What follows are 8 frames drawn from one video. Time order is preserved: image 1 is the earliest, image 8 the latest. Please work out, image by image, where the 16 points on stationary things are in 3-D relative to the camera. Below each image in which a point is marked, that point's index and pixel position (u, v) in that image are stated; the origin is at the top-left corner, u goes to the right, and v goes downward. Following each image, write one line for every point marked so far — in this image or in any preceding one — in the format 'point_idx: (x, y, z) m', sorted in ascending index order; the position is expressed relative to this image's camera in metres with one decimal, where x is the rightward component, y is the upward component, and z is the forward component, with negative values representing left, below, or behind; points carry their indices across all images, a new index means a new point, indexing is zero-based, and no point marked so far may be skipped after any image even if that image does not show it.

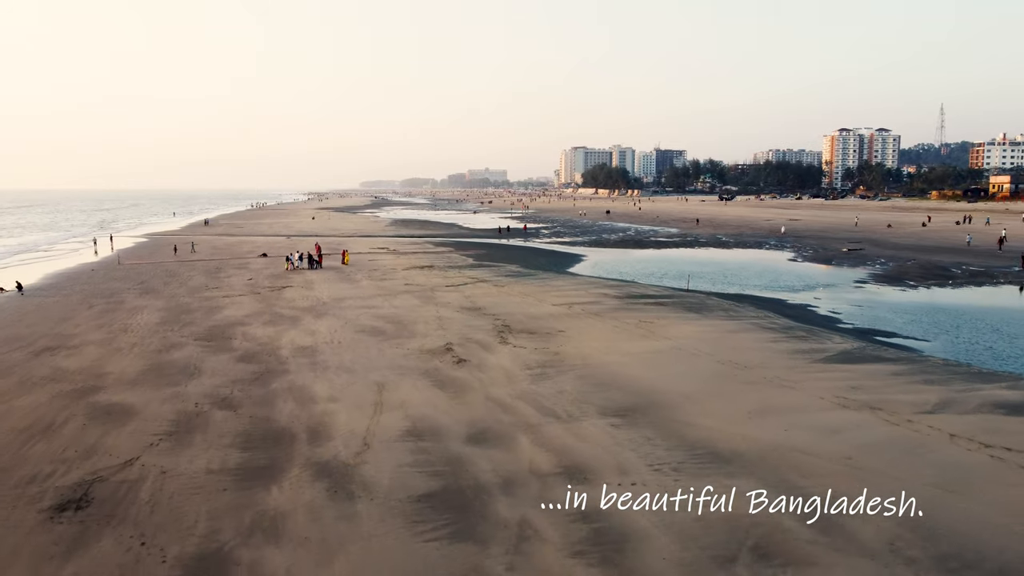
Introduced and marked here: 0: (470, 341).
0: (-1.2, -1.5, +18.5) m
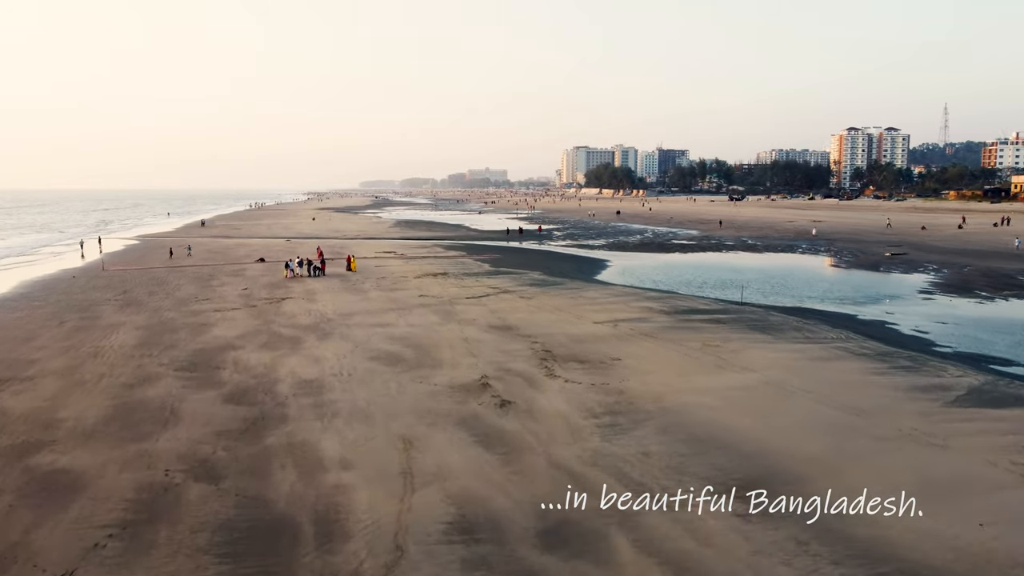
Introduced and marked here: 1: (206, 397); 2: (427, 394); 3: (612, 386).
0: (-0.1, -2.0, +15.2) m
1: (-6.6, -2.4, +13.9) m
2: (-1.8, -2.3, +13.7) m
3: (+2.2, -2.2, +14.0) m
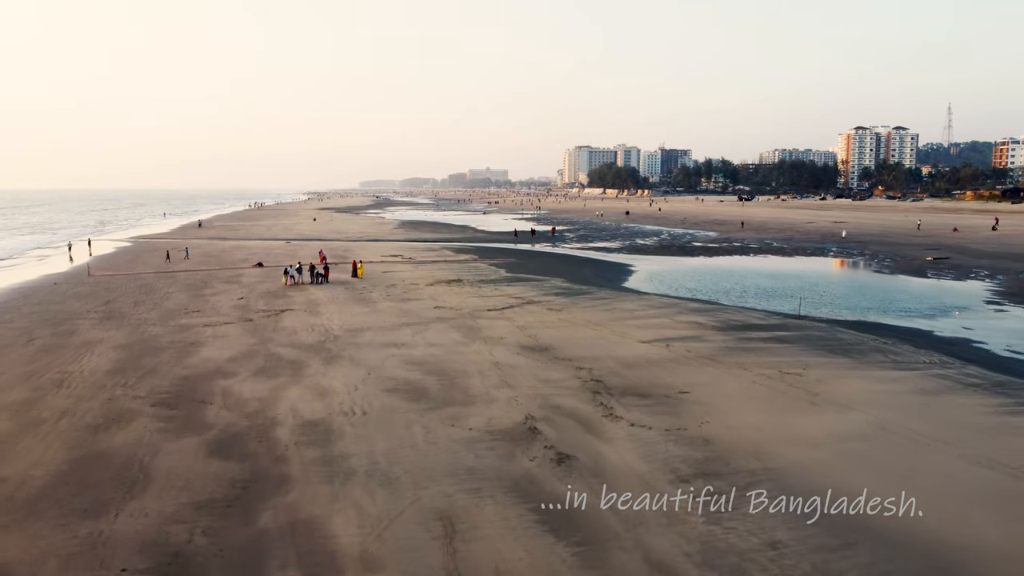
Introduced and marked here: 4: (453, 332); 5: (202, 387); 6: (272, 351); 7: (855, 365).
0: (+0.9, -2.4, +12.5) m
1: (-5.6, -2.8, +11.1) m
2: (-0.8, -2.7, +11.0) m
3: (+3.2, -2.6, +11.2) m
4: (-1.8, -1.3, +19.3) m
5: (-7.1, -2.2, +14.6) m
6: (-6.6, -1.7, +17.5) m
7: (+8.4, -1.9, +15.7) m
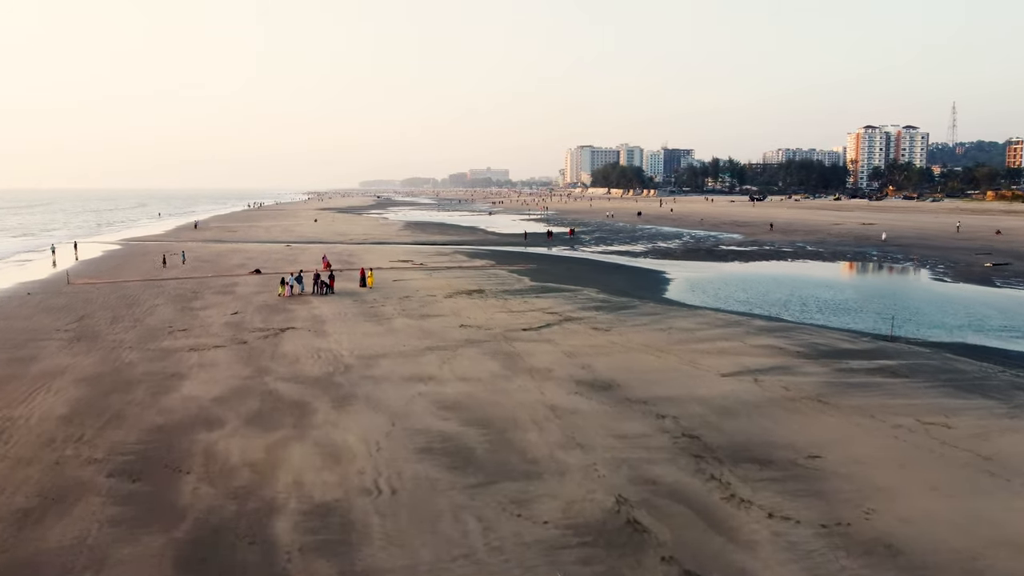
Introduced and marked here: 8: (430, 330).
0: (+2.1, -2.9, +9.2) m
1: (-4.4, -3.2, +7.8) m
2: (+0.3, -3.1, +7.6) m
3: (+4.4, -3.0, +7.9) m
4: (-0.6, -1.8, +16.0) m
5: (-5.9, -2.7, +11.3) m
6: (-5.4, -2.2, +14.2) m
7: (+9.6, -2.4, +12.4) m
8: (-2.5, -1.3, +19.5) m
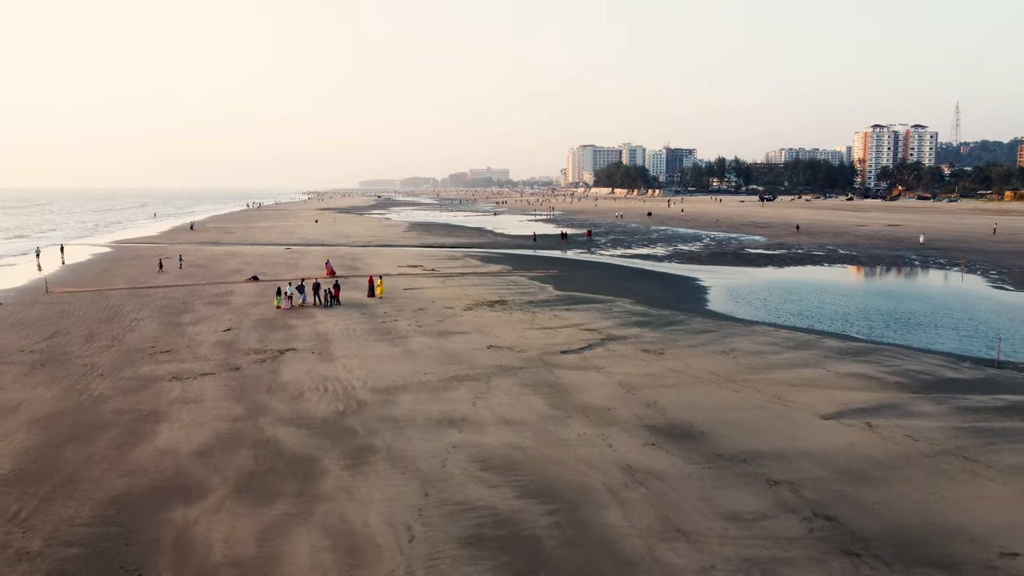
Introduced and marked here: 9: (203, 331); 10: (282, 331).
0: (+3.1, -3.3, +6.4) m
1: (-3.5, -3.6, +5.0) m
2: (+1.3, -3.6, +4.9) m
3: (+5.3, -3.5, +5.2) m
4: (+0.4, -2.2, +13.2) m
5: (-4.9, -3.1, +8.5) m
6: (-4.4, -2.6, +11.4) m
7: (+10.6, -2.8, +9.7) m
8: (-1.5, -1.7, +16.8) m
9: (-9.6, -1.3, +19.9) m
10: (-7.1, -1.3, +19.8) m
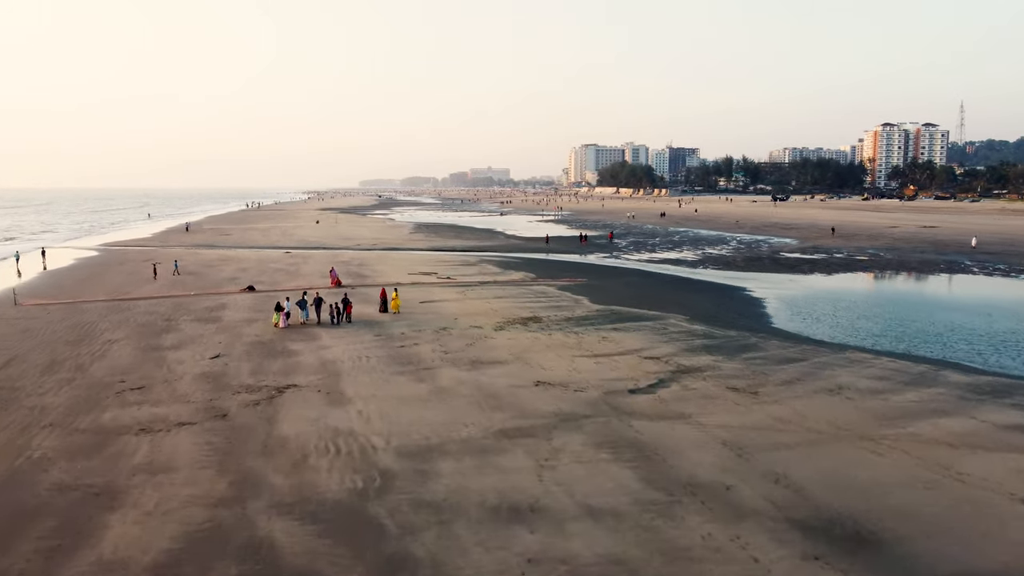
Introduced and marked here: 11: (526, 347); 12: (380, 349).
0: (+4.3, -3.8, +3.1) m
1: (-2.3, -4.1, +1.7) m
2: (+2.5, -4.1, +1.6) m
3: (+6.5, -3.9, +1.8) m
4: (+1.6, -2.7, +9.9) m
5: (-3.7, -3.6, +5.2) m
6: (-3.2, -3.1, +8.1) m
7: (+11.7, -3.3, +6.3) m
8: (-0.3, -2.2, +13.5) m
9: (-8.4, -1.8, +16.6) m
10: (-5.9, -1.8, +16.4) m
11: (+0.4, -1.6, +17.3) m
12: (-3.5, -1.6, +17.1) m
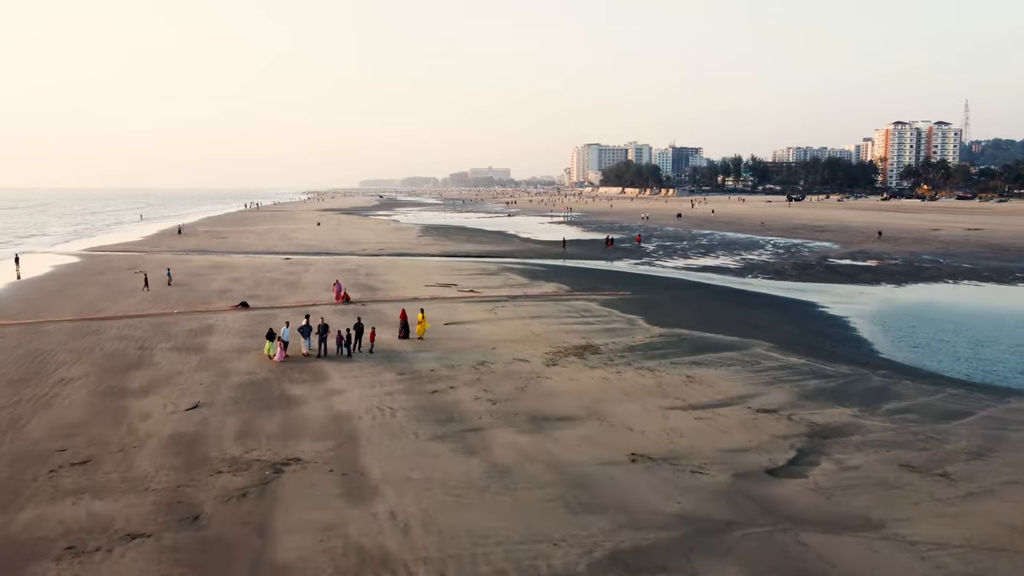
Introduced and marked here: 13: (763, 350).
0: (+5.6, -4.4, -0.8) m
1: (-0.9, -4.7, -2.2) m
2: (+3.9, -4.6, -2.3) m
3: (+7.9, -4.5, -2.0) m
4: (+2.9, -3.3, +6.0) m
5: (-2.4, -4.2, +1.3) m
6: (-1.9, -3.7, +4.2) m
7: (+13.1, -3.9, +2.5) m
8: (+1.0, -2.8, +9.6) m
9: (-7.1, -2.4, +12.7) m
10: (-4.6, -2.4, +12.5) m
11: (+1.7, -2.2, +13.4) m
12: (-2.2, -2.2, +13.2) m
13: (+6.6, -1.6, +17.0) m
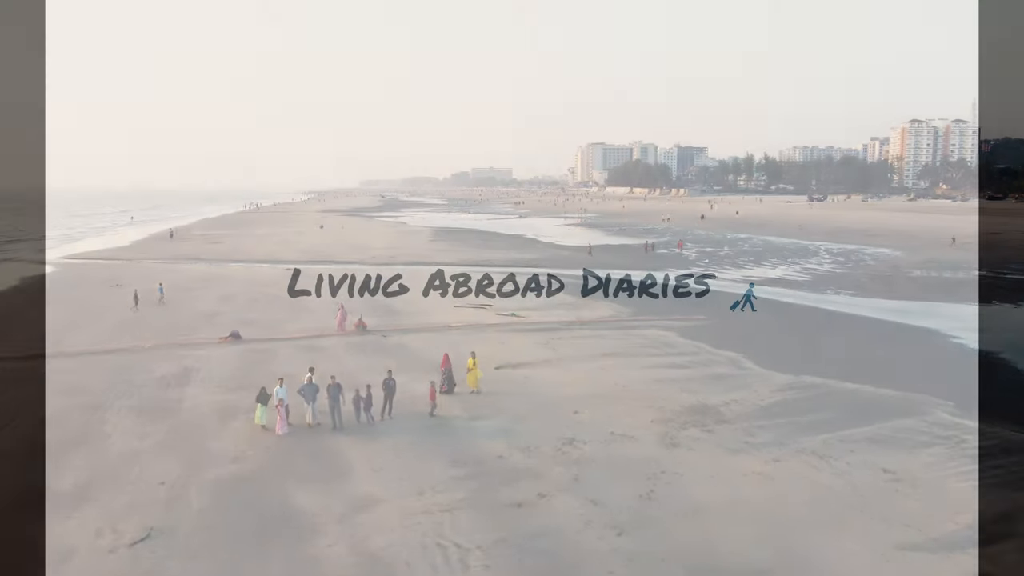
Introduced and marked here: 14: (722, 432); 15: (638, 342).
0: (+7.3, -5.2, -5.5) m
1: (+0.8, -5.5, -6.9) m
2: (+5.6, -5.4, -7.1) m
3: (+9.6, -5.3, -6.8) m
4: (+4.6, -4.1, +1.3) m
5: (-0.7, -5.0, -3.5) m
6: (-0.2, -4.5, -0.5) m
7: (+14.8, -4.6, -2.3) m
8: (+2.7, -3.5, +4.8) m
9: (-5.4, -3.2, +8.0) m
10: (-2.9, -3.2, +7.8) m
11: (+3.4, -2.9, +8.6) m
12: (-0.5, -3.0, +8.5) m
13: (+8.4, -2.4, +12.2) m
14: (+3.7, -2.5, +11.4) m
15: (+3.5, -1.5, +18.2) m
